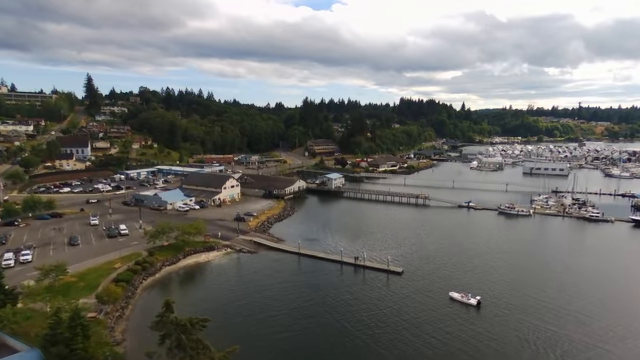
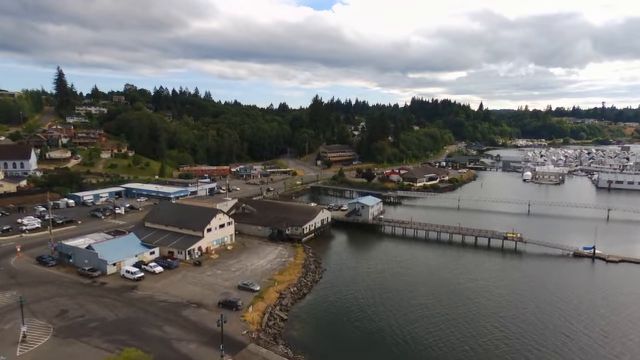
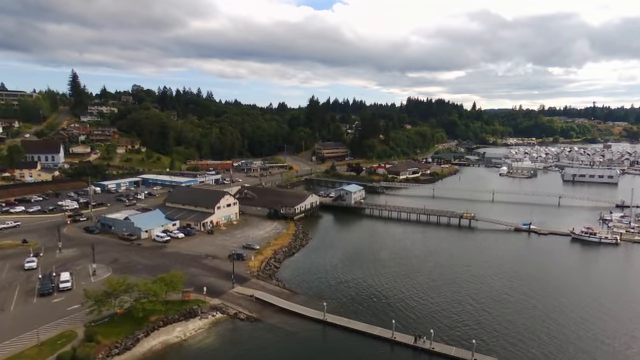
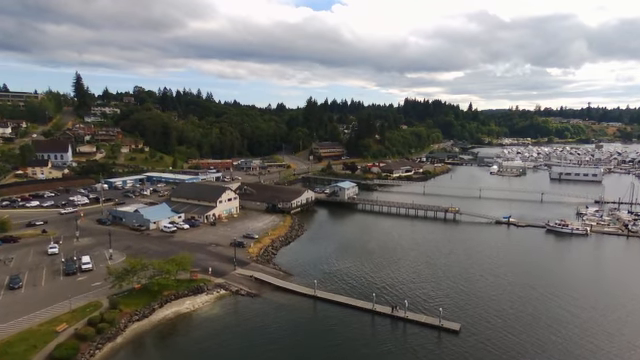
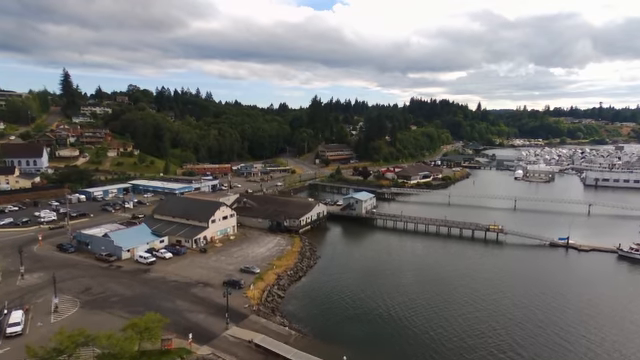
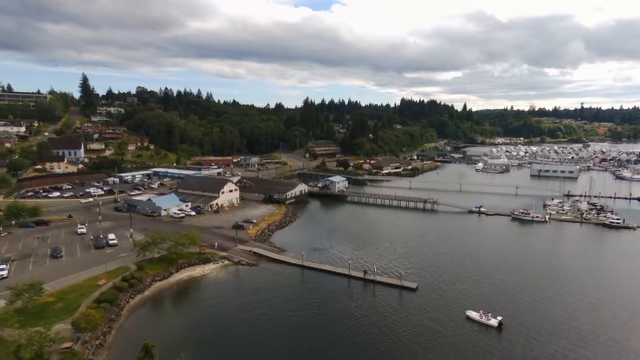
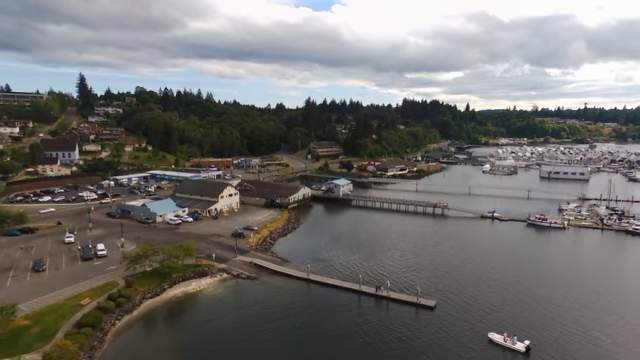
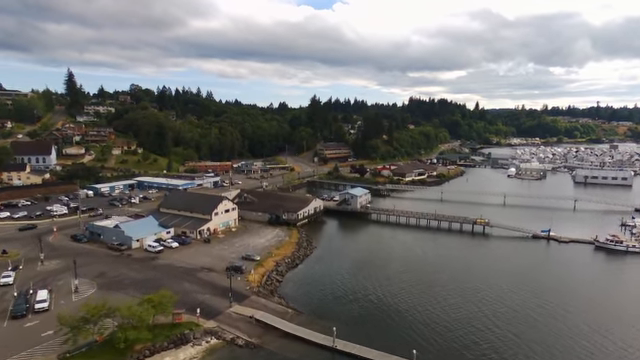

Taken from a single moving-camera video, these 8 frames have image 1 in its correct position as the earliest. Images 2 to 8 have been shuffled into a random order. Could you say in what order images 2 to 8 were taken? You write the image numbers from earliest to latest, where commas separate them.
6, 7, 4, 3, 8, 5, 2
